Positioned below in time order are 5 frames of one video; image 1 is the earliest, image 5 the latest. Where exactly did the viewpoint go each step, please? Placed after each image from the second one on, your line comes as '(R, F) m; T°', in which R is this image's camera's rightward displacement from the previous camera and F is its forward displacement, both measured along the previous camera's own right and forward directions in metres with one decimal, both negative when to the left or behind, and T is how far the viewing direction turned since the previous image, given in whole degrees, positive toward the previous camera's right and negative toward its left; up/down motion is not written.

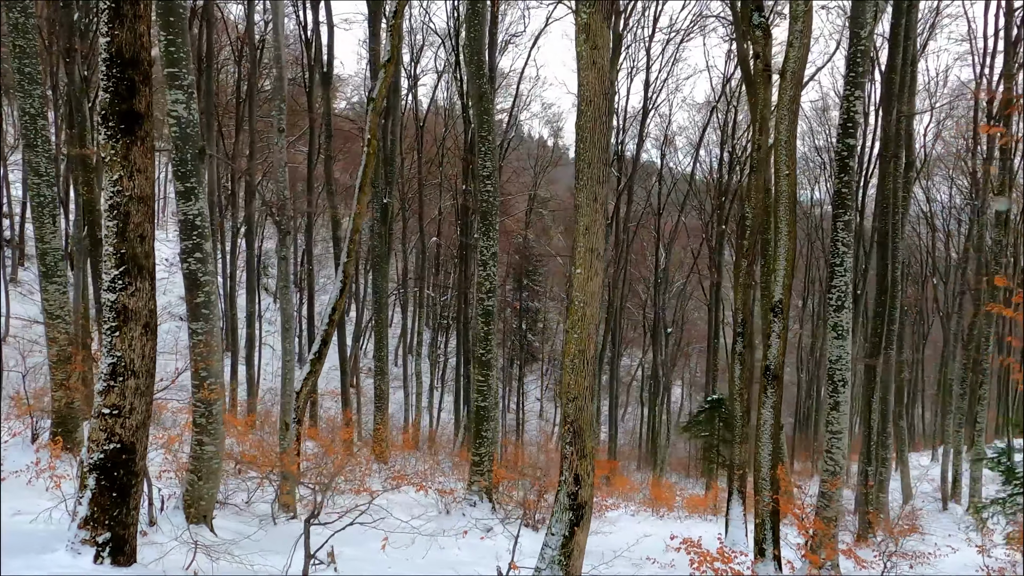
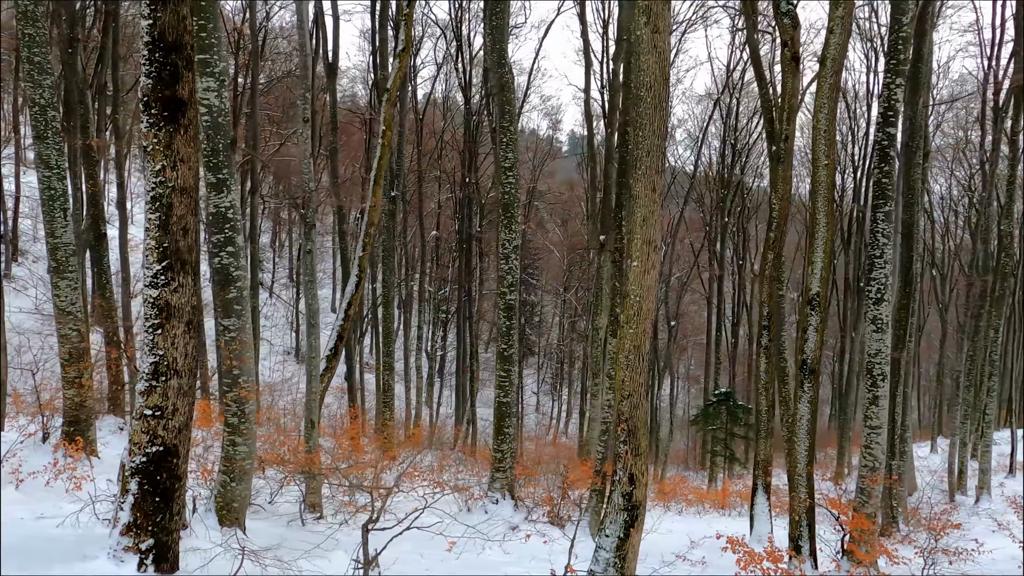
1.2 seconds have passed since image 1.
(-0.5, +0.1) m; +1°
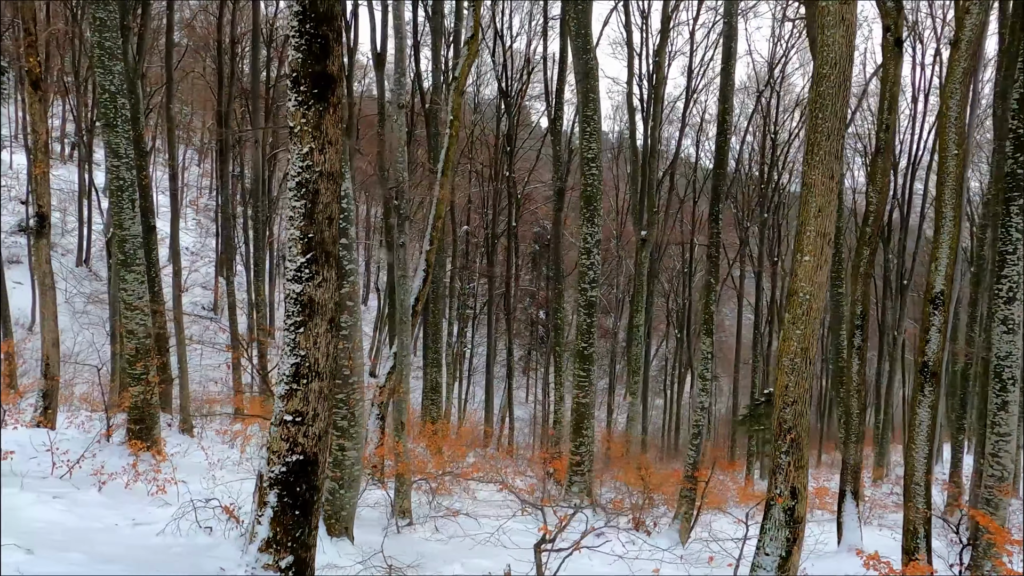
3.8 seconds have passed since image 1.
(-1.1, +0.3) m; -1°
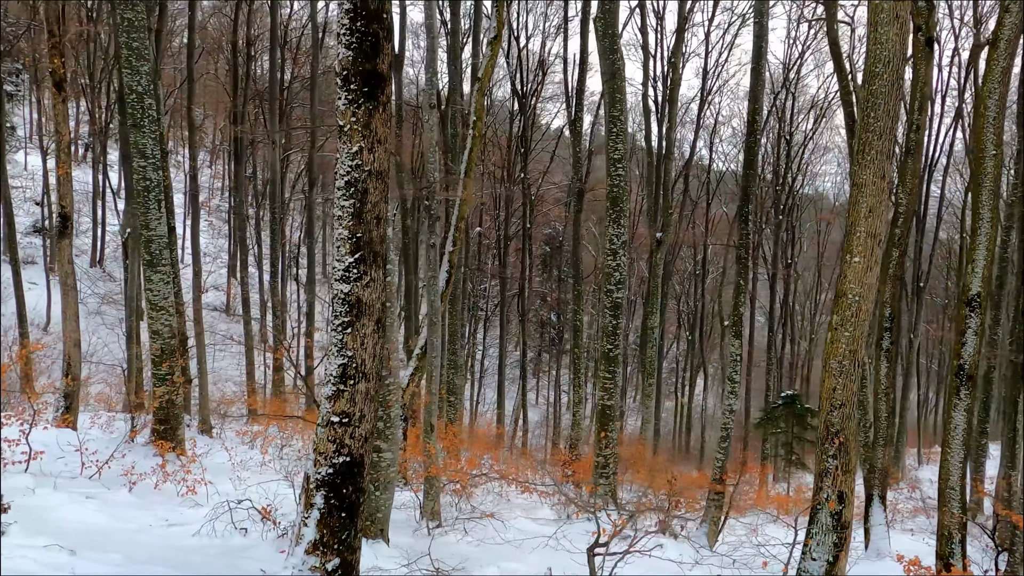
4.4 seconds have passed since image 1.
(-0.3, 0.0) m; -1°
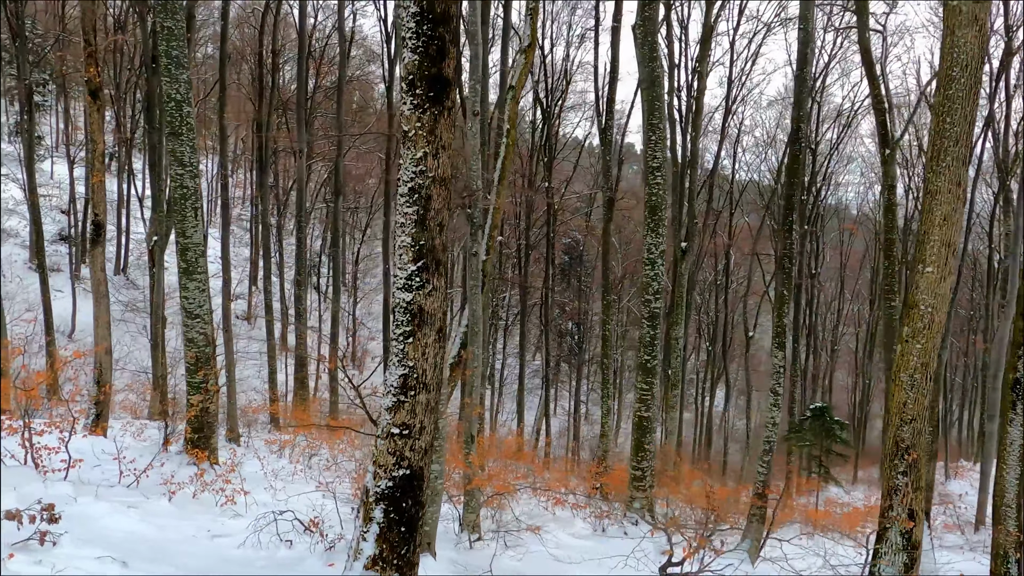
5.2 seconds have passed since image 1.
(-0.3, +0.1) m; -1°
